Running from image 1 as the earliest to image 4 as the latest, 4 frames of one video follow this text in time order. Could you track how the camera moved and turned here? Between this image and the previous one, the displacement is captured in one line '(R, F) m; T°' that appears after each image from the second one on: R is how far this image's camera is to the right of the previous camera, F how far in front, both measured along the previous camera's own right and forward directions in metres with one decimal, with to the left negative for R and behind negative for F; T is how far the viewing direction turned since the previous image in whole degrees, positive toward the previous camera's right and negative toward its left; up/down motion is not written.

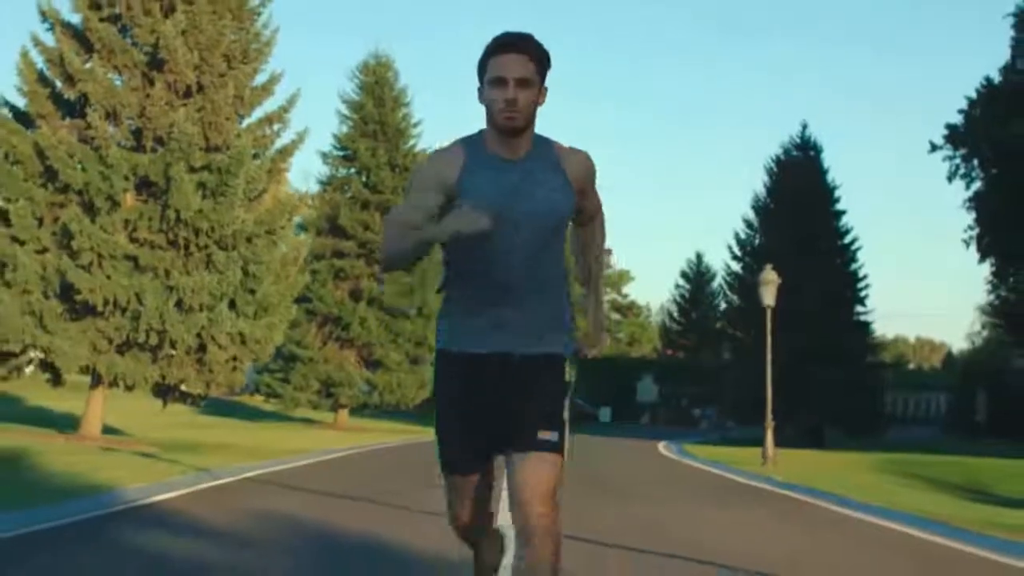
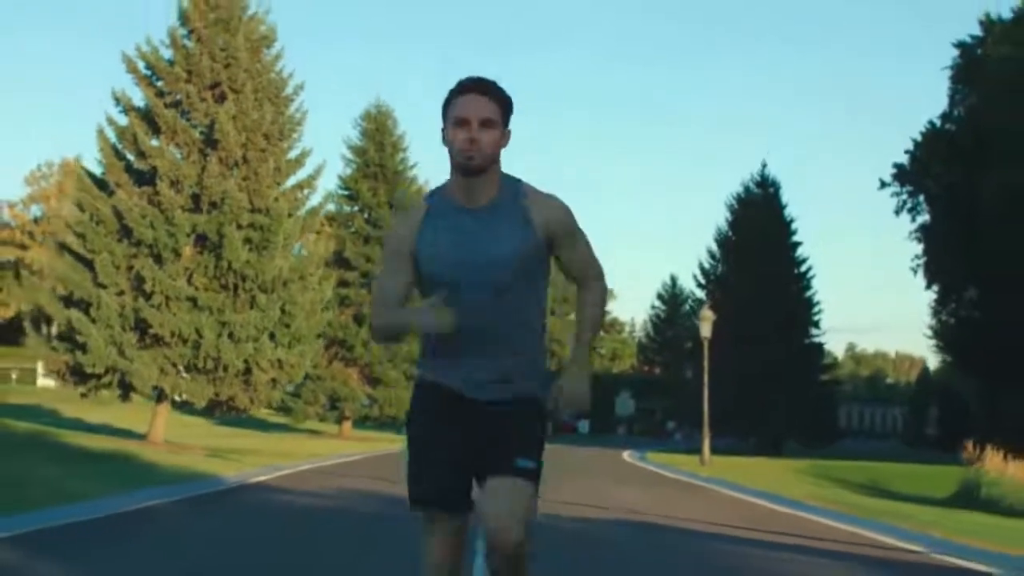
(0.0, -5.1) m; +1°
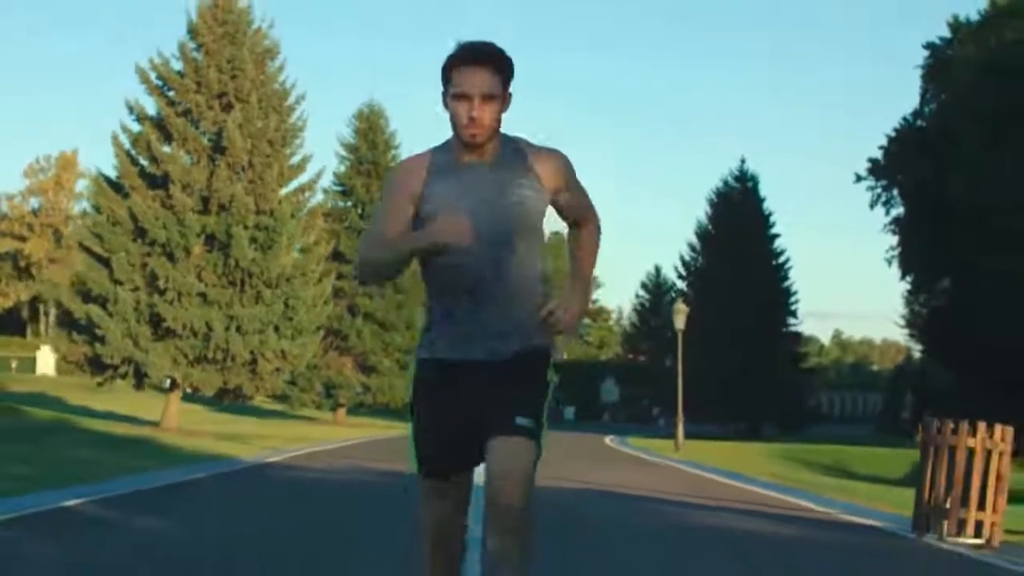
(0.0, -2.0) m; 0°
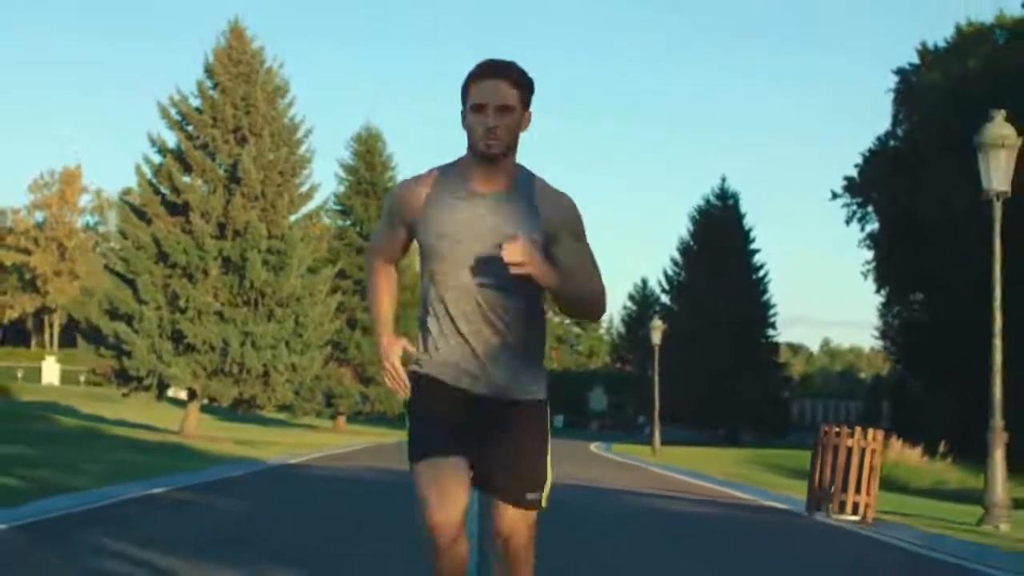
(0.0, -2.6) m; 0°
